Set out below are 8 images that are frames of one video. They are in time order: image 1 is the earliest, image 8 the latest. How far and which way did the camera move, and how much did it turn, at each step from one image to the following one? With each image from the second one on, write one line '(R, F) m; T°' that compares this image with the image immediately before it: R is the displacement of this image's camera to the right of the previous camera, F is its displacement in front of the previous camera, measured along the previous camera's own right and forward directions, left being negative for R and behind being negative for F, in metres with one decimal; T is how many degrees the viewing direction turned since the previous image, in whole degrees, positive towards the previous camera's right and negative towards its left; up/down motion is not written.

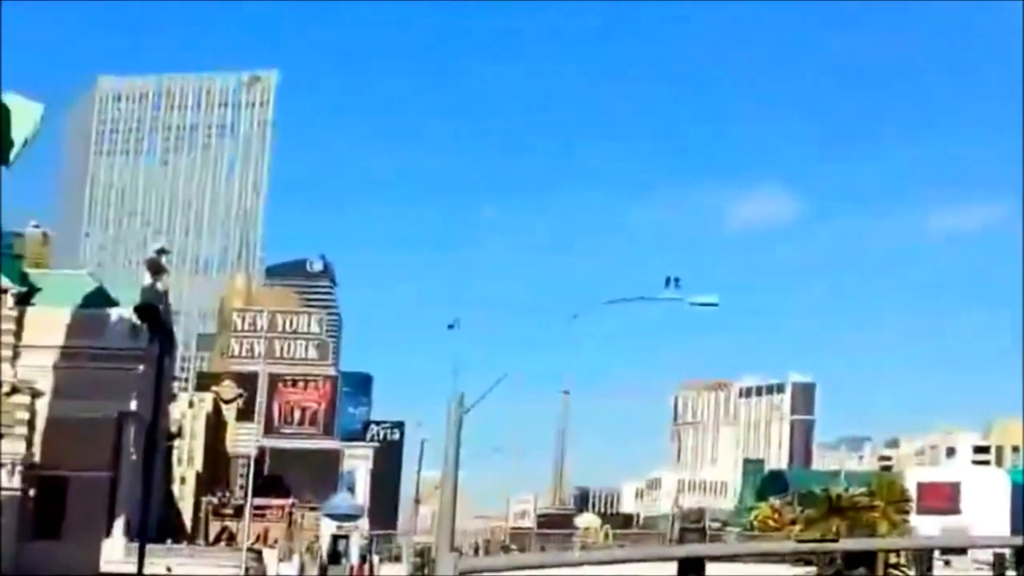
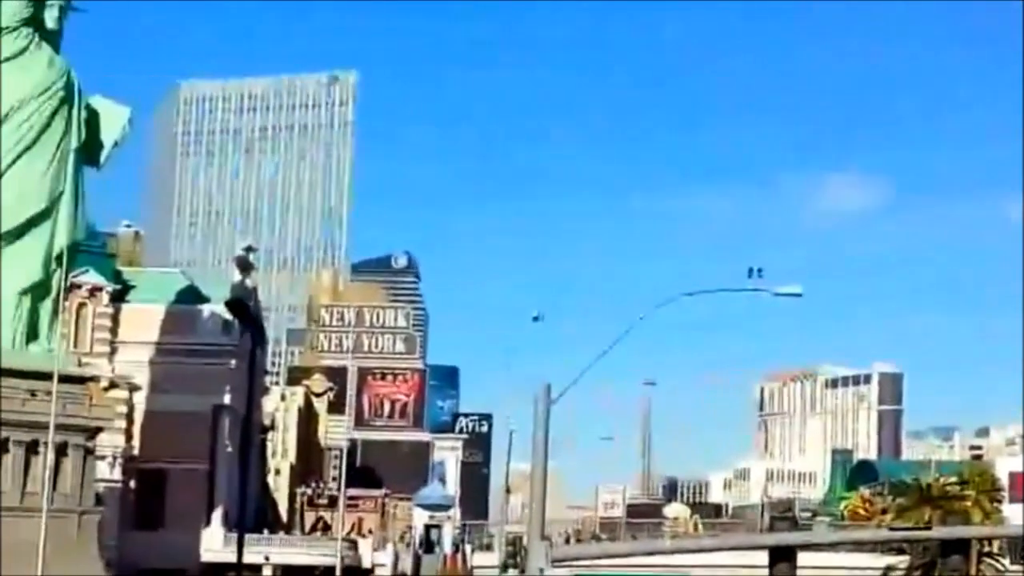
(-1.1, -0.8) m; -2°
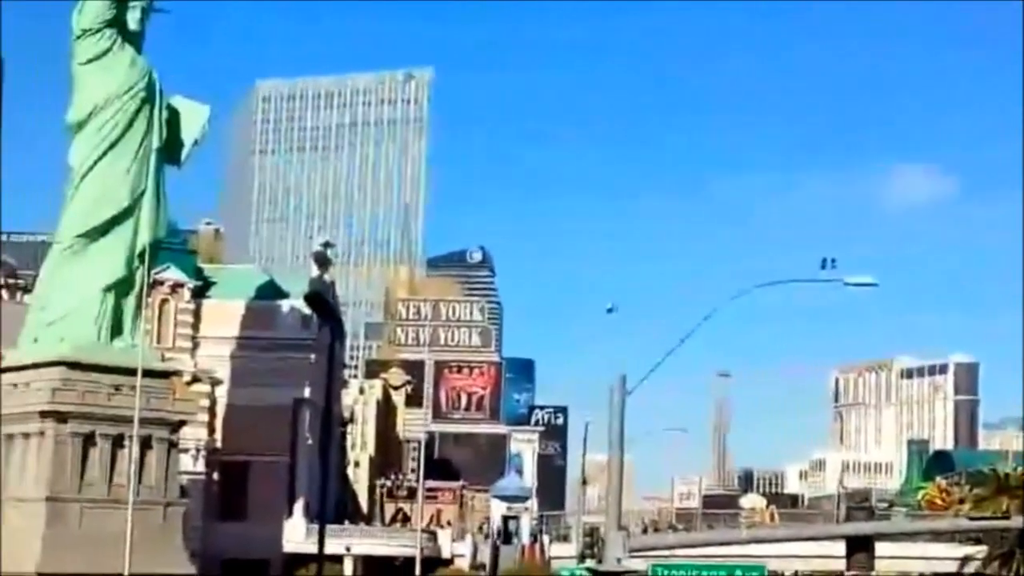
(-0.1, -0.6) m; -3°
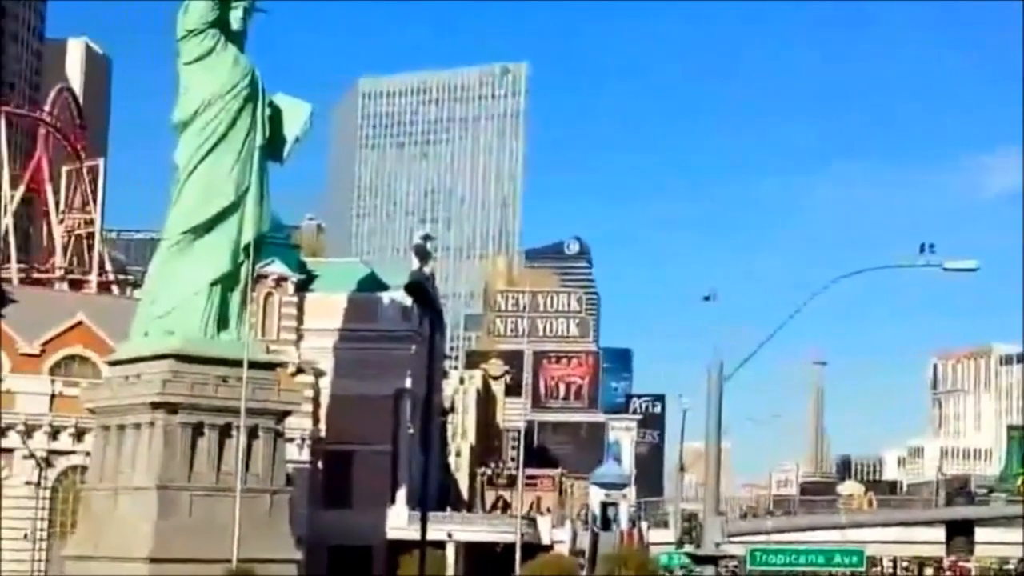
(+0.1, -0.9) m; -3°
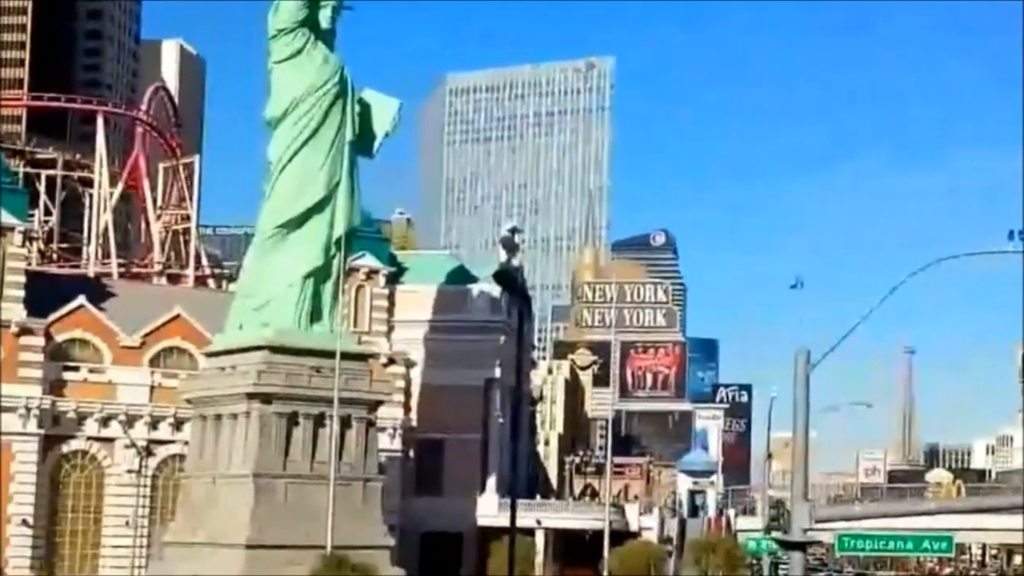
(0.0, -0.9) m; -3°
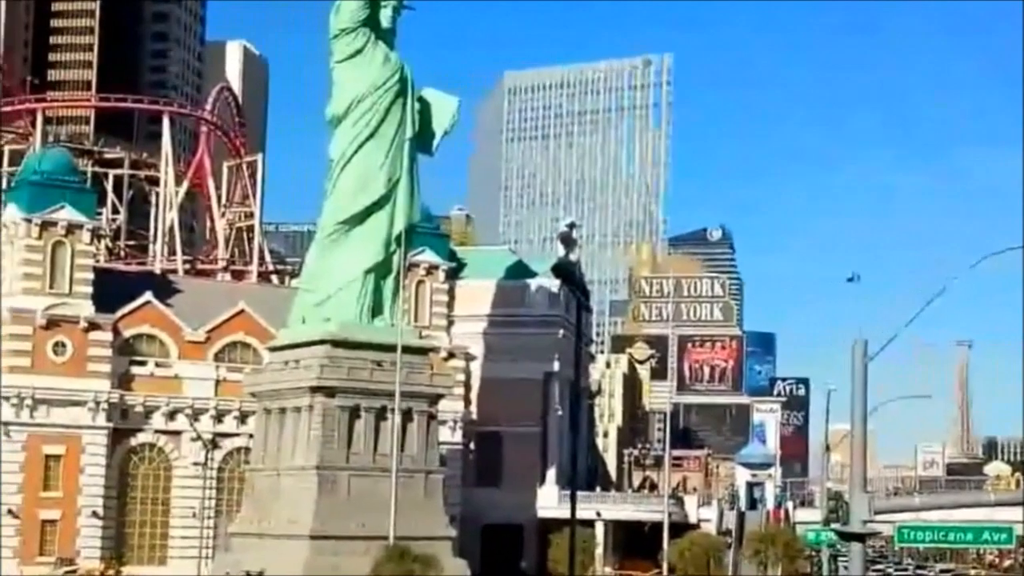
(-0.2, -0.8) m; -2°
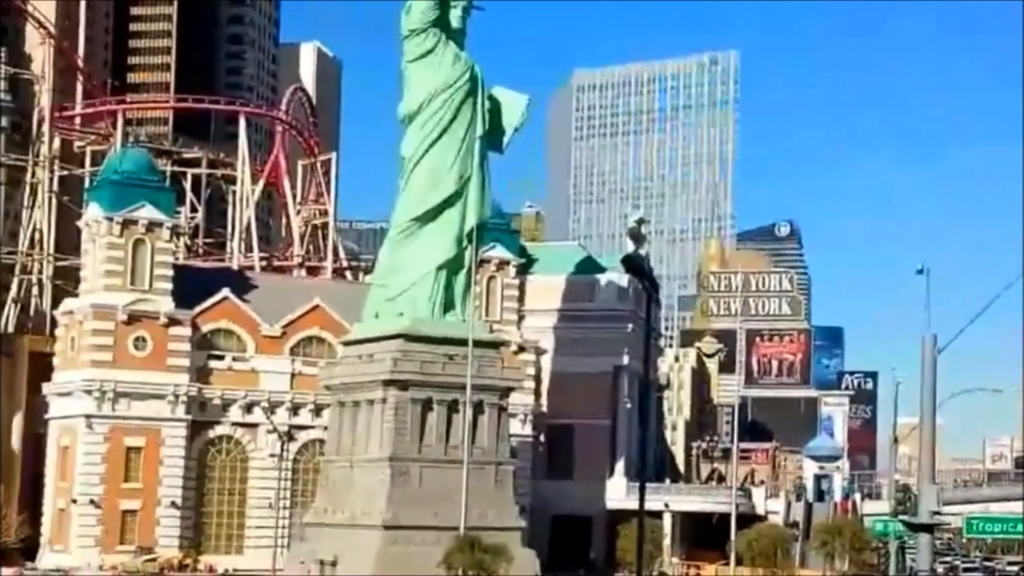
(+0.2, -1.0) m; -3°
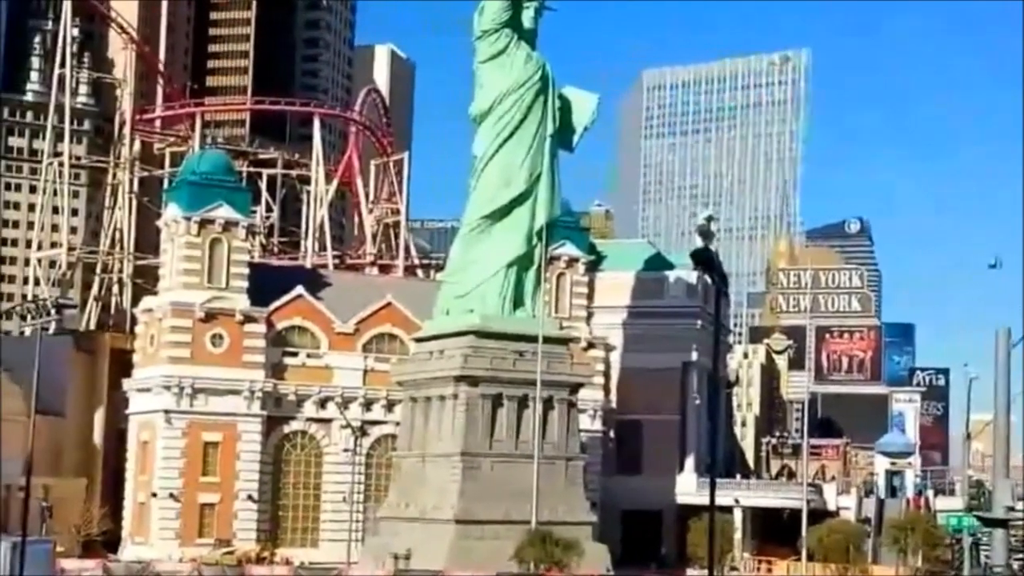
(+0.3, -0.7) m; -3°
